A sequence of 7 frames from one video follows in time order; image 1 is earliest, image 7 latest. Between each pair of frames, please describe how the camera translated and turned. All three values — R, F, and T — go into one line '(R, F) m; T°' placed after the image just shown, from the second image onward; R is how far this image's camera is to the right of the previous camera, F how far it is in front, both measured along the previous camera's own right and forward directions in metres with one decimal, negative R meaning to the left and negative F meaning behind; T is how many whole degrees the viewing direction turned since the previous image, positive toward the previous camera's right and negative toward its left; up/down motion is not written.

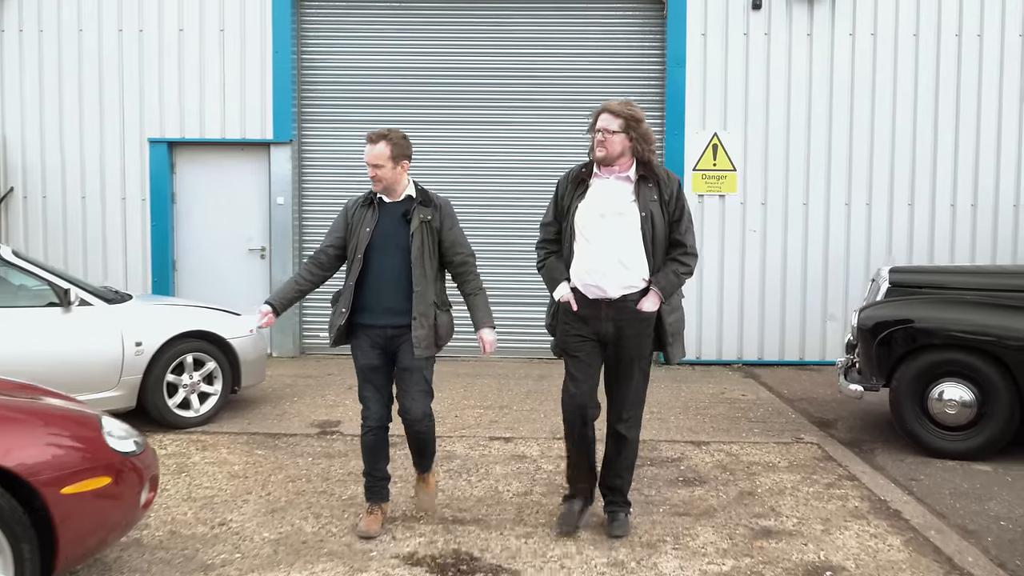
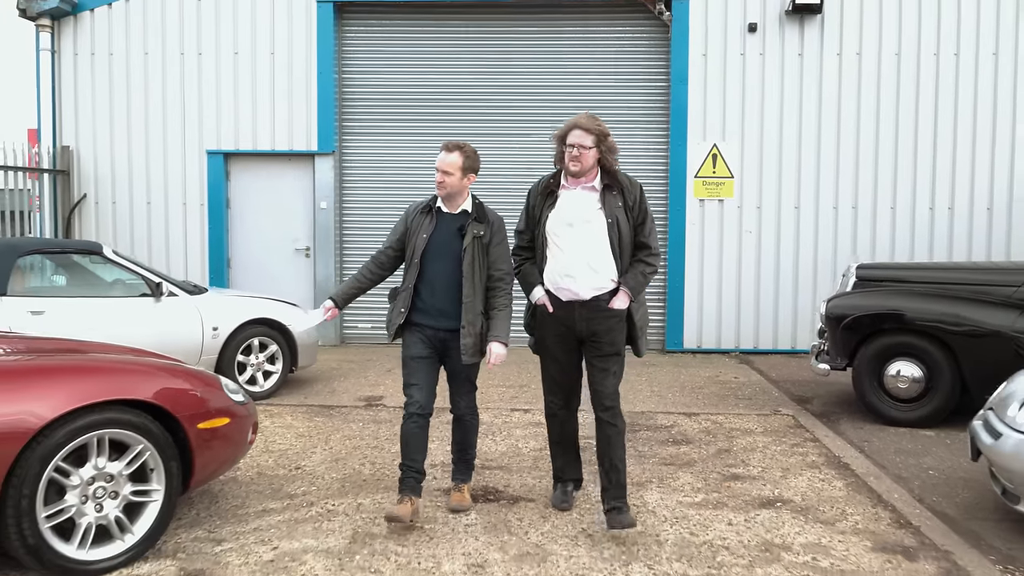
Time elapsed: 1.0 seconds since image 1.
(0.0, -0.9) m; -1°
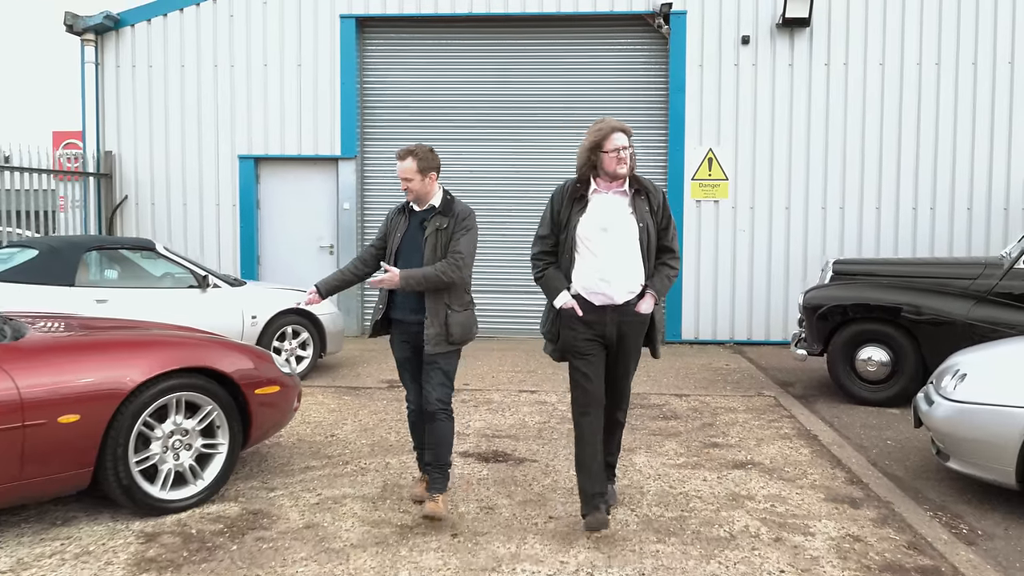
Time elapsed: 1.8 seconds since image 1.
(0.0, -0.7) m; -1°
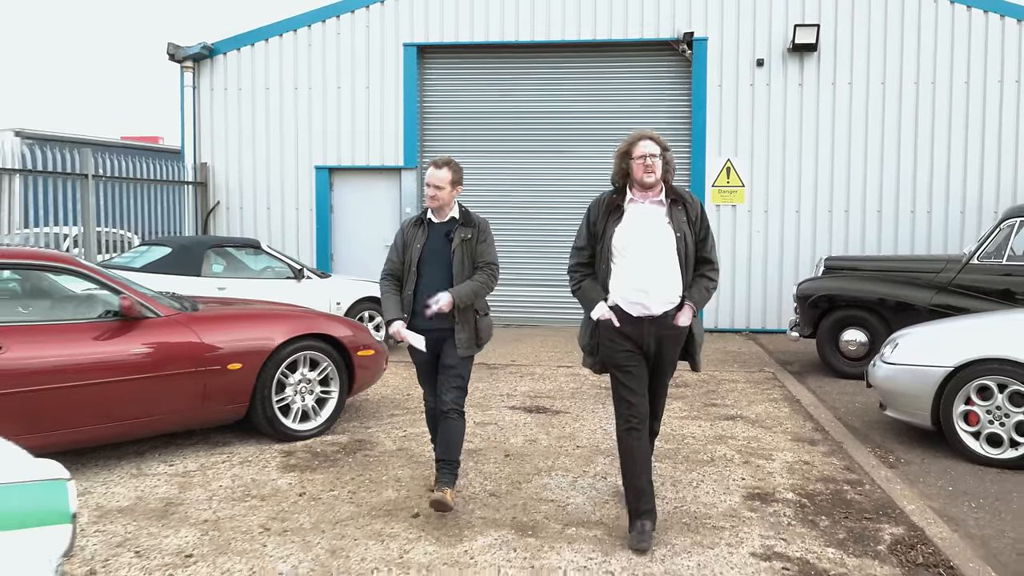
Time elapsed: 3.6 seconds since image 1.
(0.0, -1.4) m; -3°
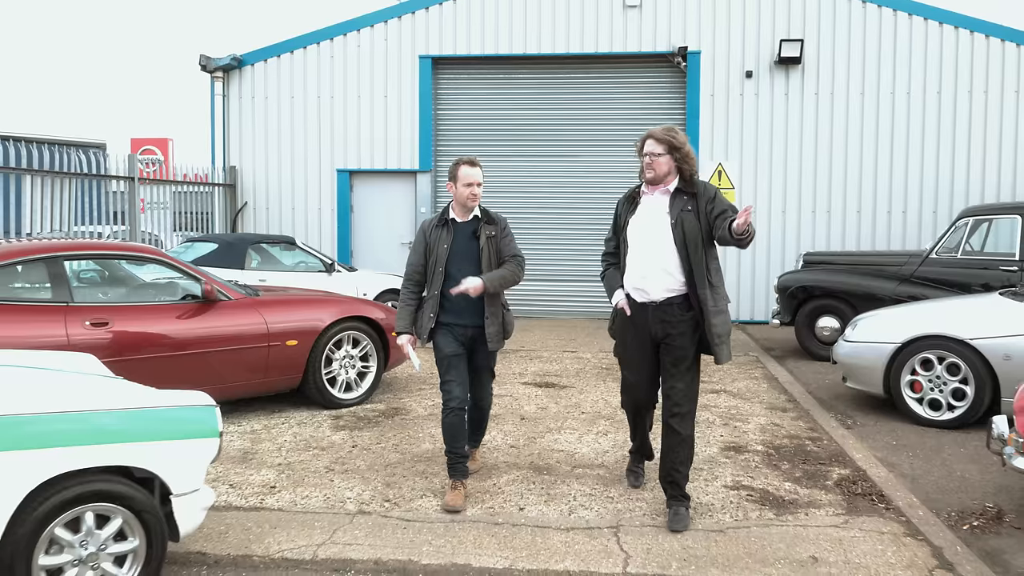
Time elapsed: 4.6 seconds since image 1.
(-0.1, -0.9) m; 0°
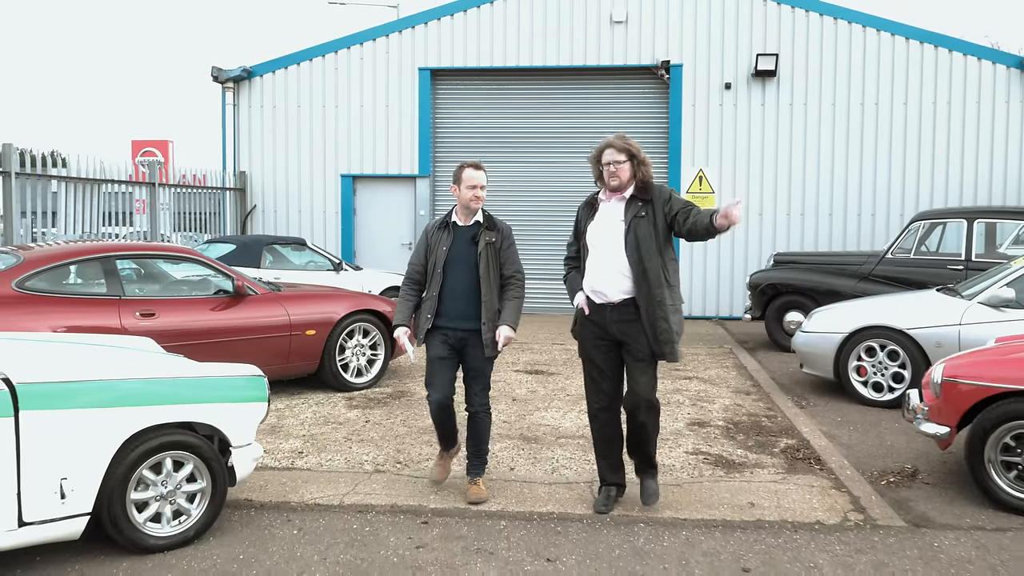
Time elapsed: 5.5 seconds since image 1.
(0.0, -0.8) m; 0°
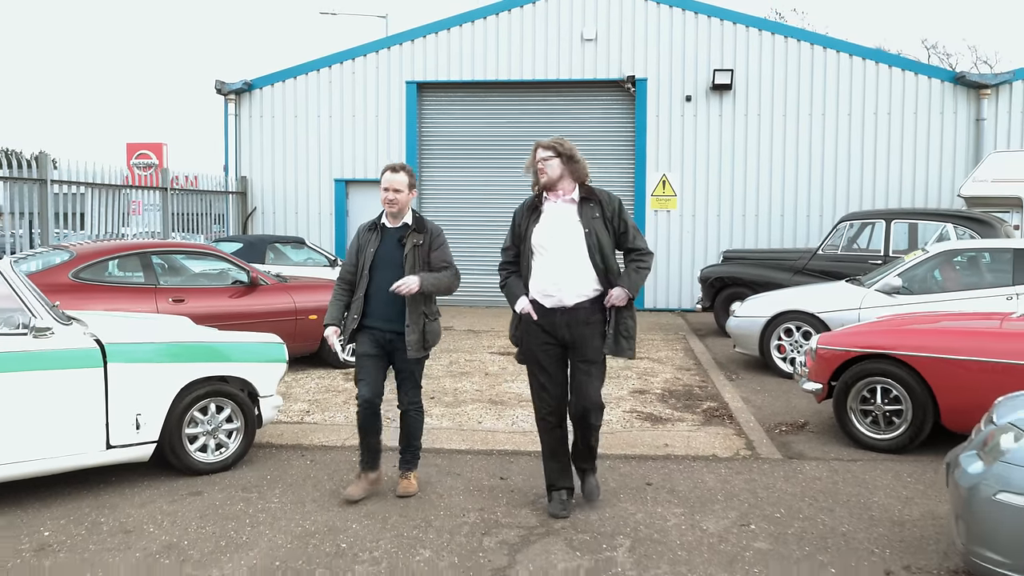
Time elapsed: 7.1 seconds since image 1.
(+0.2, -1.2) m; +1°
